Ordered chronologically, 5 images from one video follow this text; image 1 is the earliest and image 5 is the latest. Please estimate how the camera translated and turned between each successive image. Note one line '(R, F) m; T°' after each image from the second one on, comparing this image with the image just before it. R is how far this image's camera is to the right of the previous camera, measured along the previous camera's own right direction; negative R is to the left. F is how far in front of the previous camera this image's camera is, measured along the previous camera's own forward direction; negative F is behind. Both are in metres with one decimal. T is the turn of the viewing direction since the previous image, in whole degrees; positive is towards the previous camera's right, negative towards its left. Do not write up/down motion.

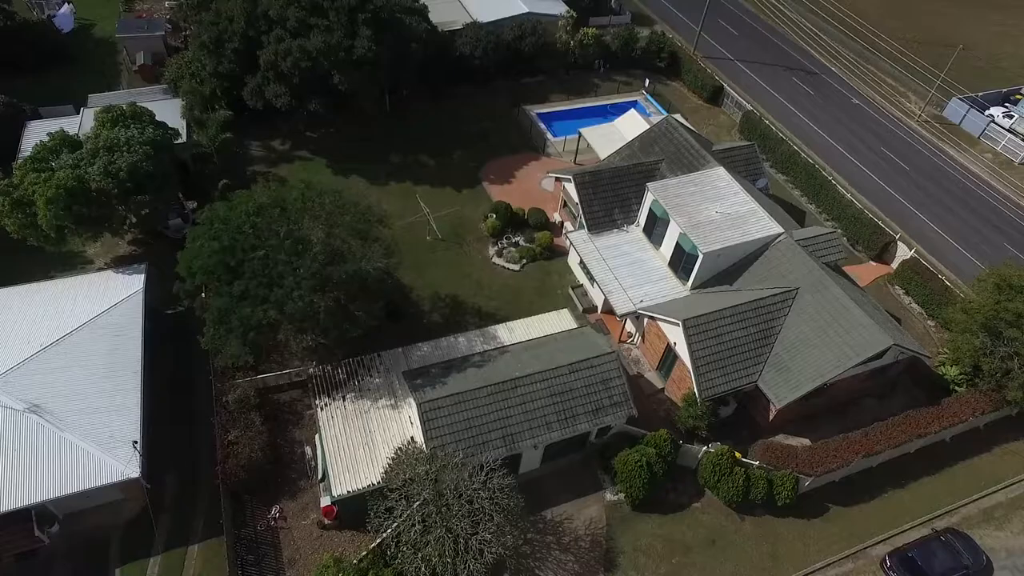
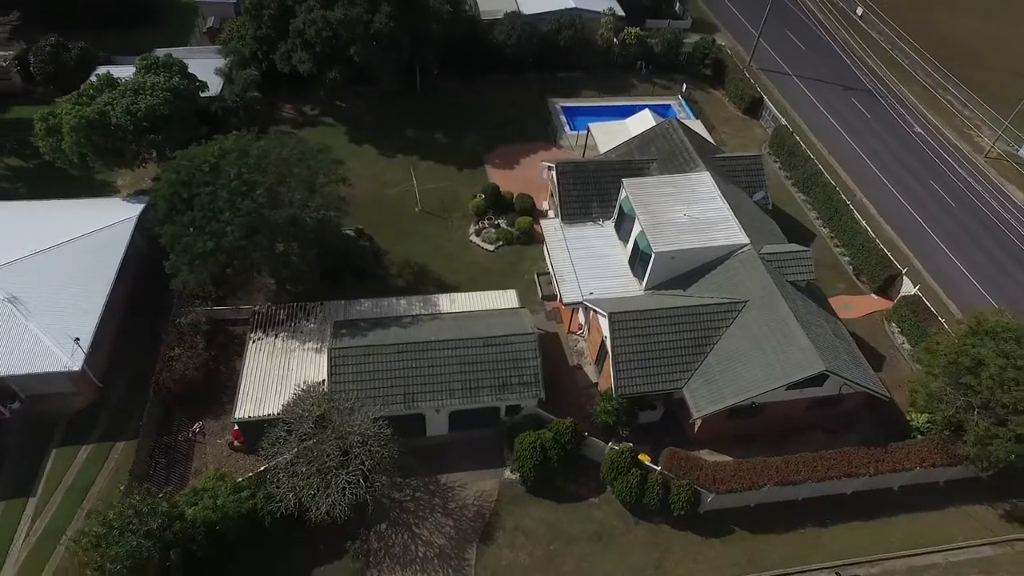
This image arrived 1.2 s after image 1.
(+8.5, -0.1) m; -9°
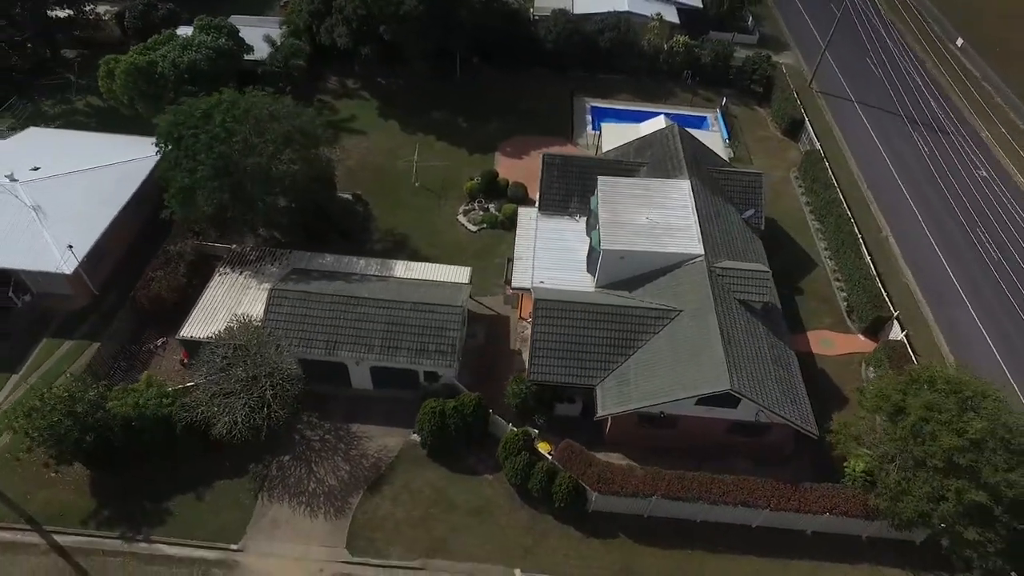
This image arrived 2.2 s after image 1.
(+8.8, -0.2) m; -9°
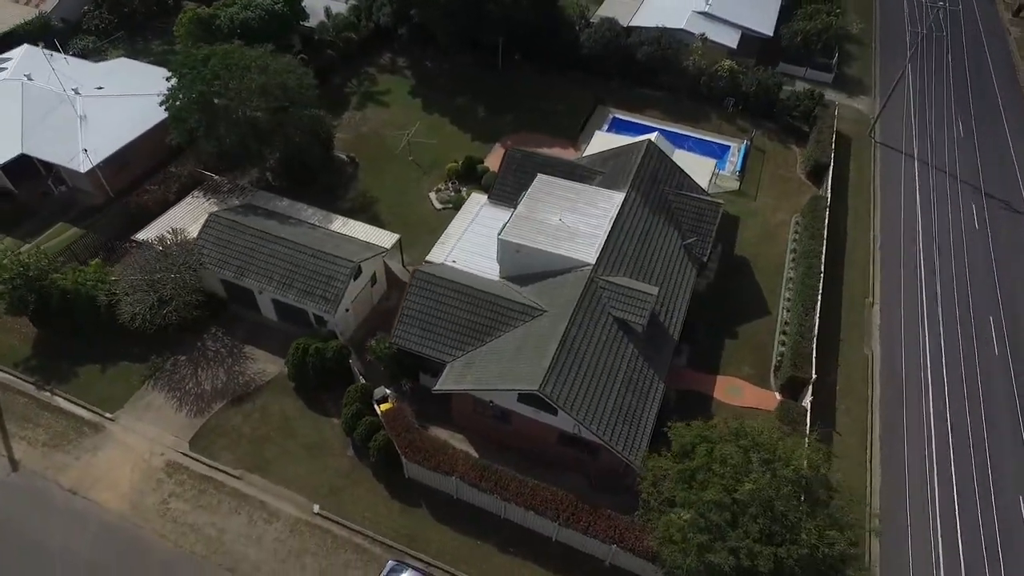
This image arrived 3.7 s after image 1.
(+13.7, +0.3) m; -13°
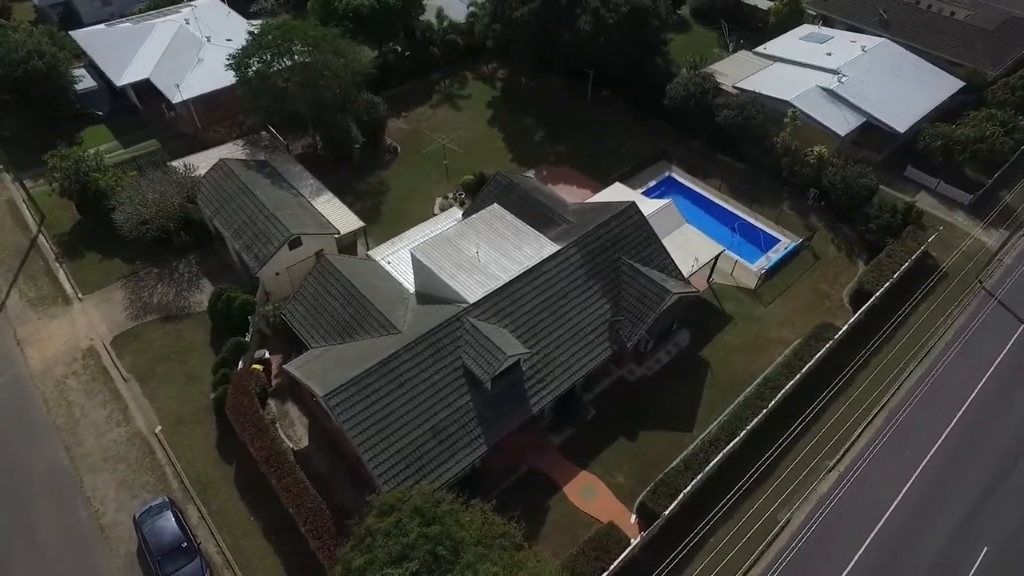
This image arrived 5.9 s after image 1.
(+15.7, +3.4) m; -18°
